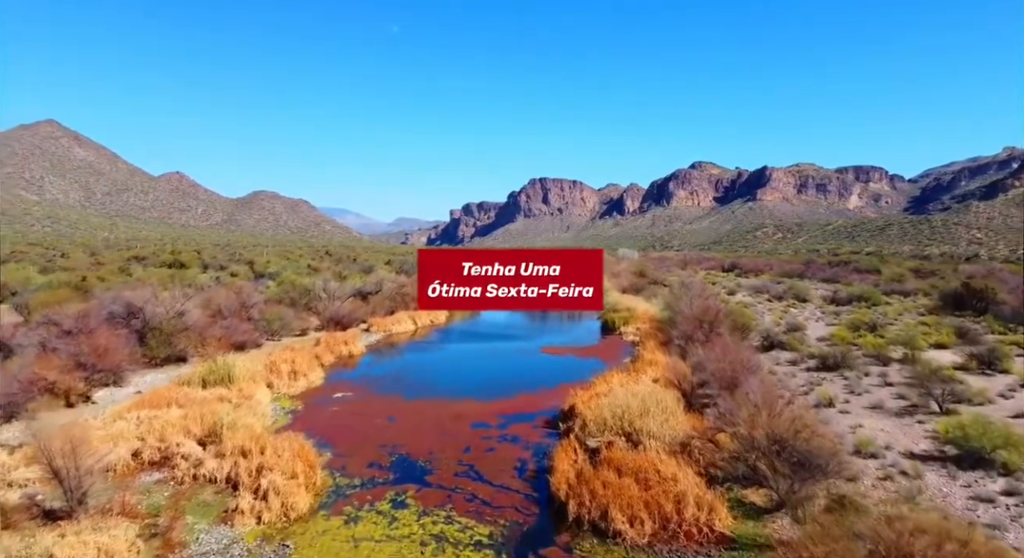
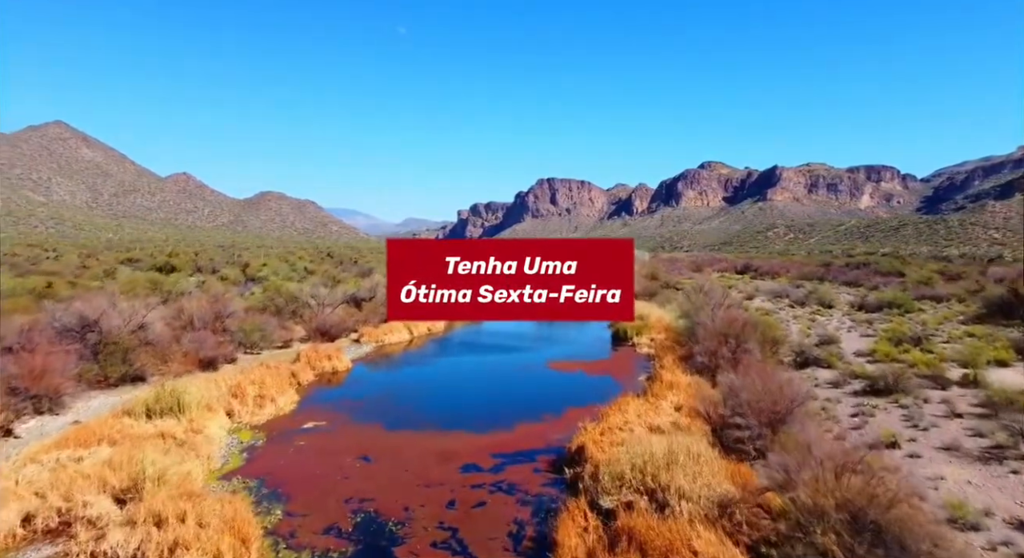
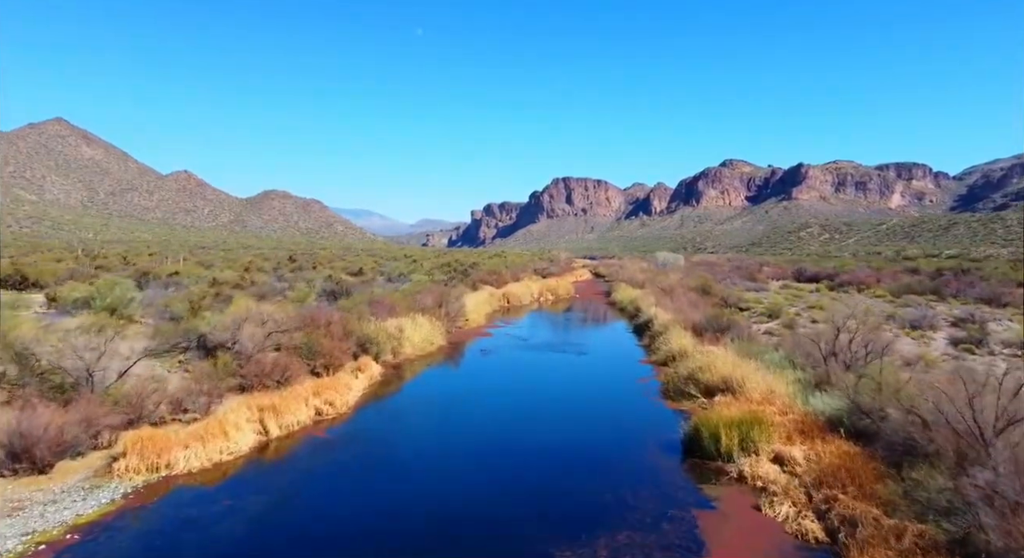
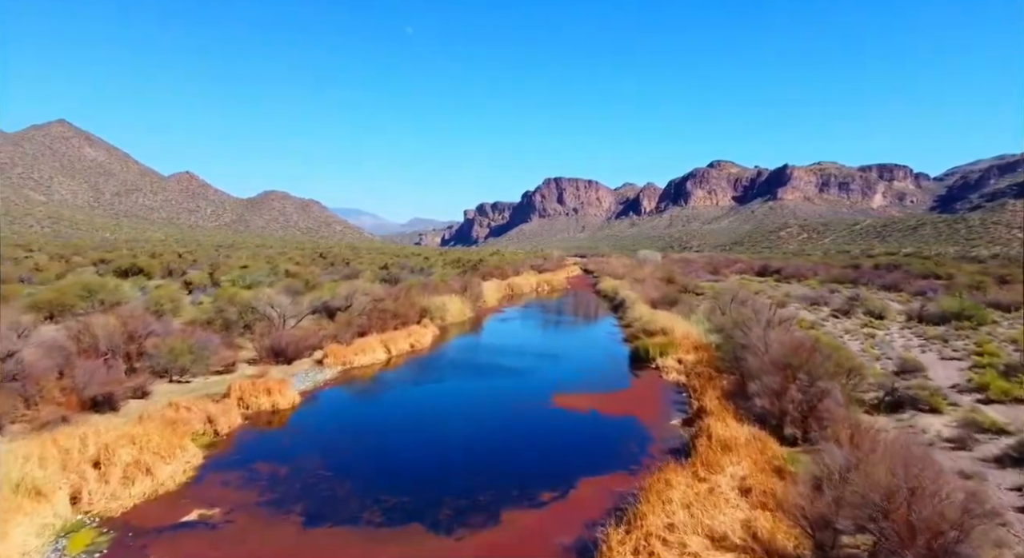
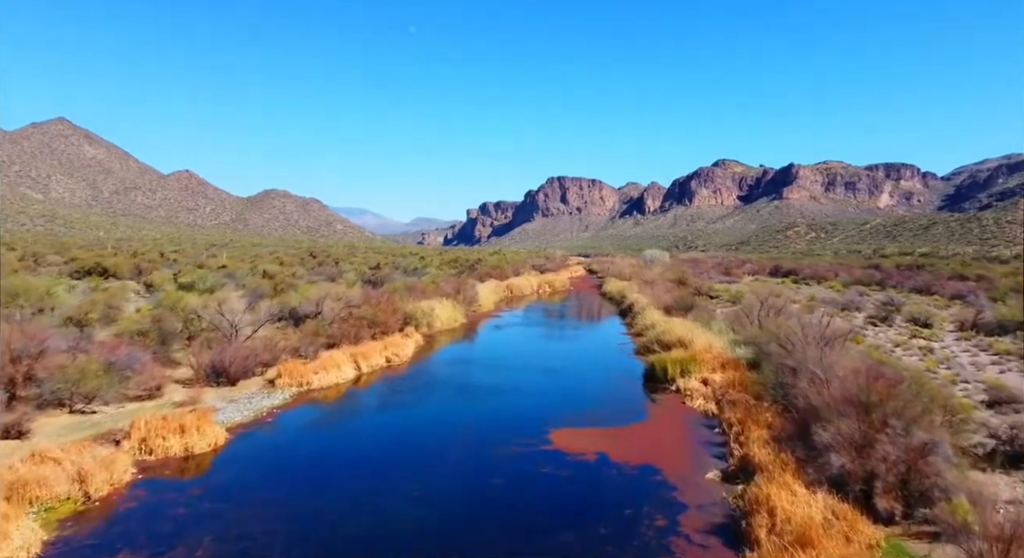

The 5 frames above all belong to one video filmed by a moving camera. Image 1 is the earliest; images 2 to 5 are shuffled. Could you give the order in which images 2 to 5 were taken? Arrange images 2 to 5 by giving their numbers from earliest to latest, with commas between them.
2, 4, 5, 3
